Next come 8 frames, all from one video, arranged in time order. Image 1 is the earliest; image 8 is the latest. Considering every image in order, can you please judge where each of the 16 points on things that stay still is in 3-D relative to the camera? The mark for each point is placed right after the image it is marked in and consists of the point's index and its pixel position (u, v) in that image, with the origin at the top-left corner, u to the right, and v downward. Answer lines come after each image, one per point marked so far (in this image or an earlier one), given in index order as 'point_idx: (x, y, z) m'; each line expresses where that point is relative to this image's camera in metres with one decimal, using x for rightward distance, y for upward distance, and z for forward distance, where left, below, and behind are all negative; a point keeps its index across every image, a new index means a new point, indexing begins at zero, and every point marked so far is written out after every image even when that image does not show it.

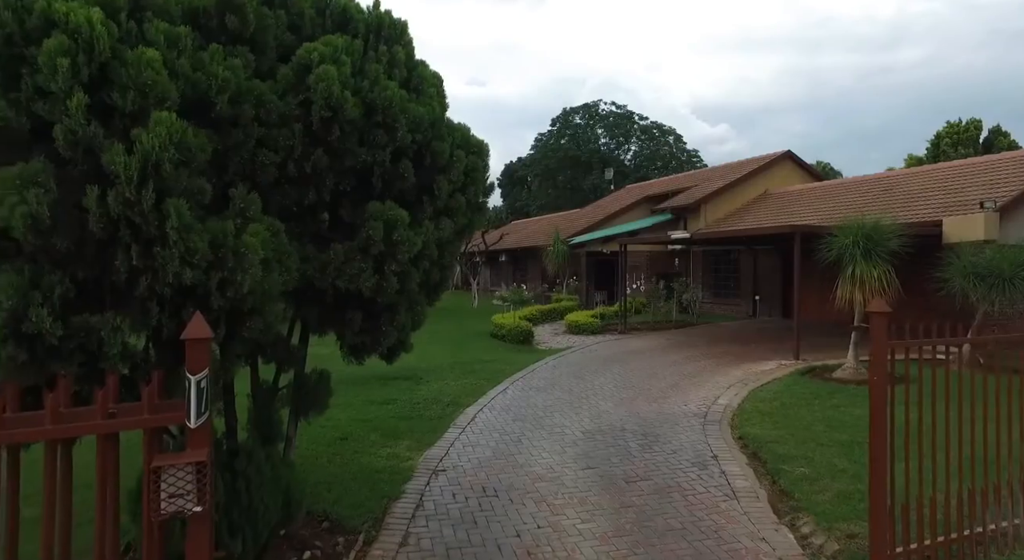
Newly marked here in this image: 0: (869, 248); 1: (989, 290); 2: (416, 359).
0: (+5.3, +0.5, +9.7) m
1: (+7.9, -0.2, +11.0) m
2: (-1.8, -1.5, +12.1) m
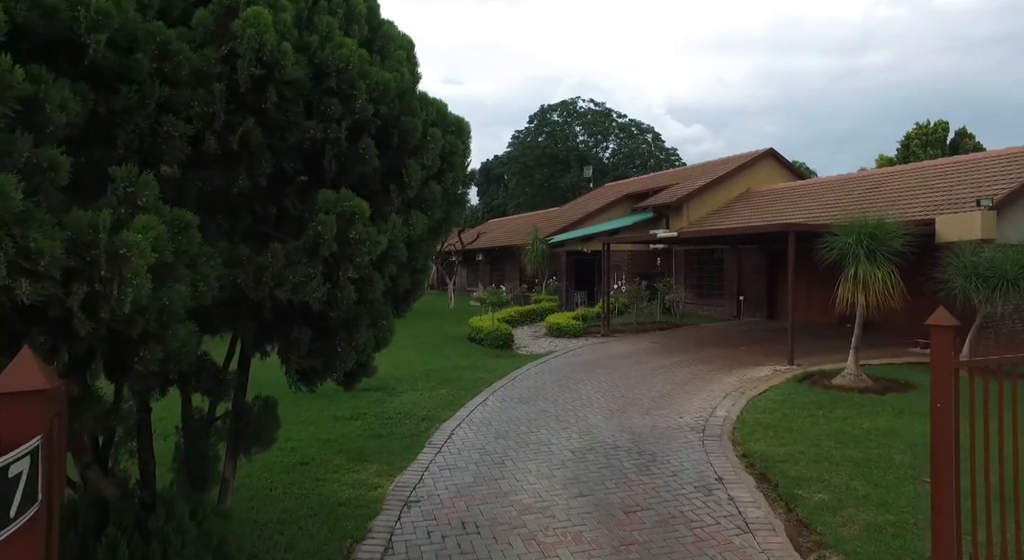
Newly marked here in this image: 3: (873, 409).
0: (+5.0, +0.4, +9.2) m
1: (+7.6, -0.2, +10.5) m
2: (-2.1, -1.5, +11.3) m
3: (+4.5, -1.6, +8.3) m
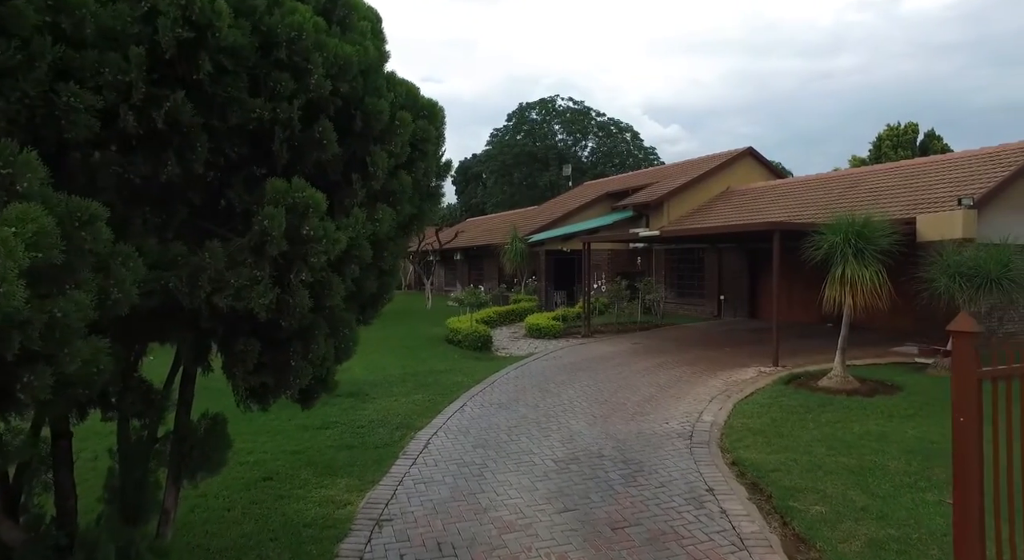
0: (+4.7, +0.5, +8.9) m
1: (+7.3, -0.2, +10.4) m
2: (-2.5, -1.5, +10.9) m
3: (+4.3, -1.6, +8.1) m
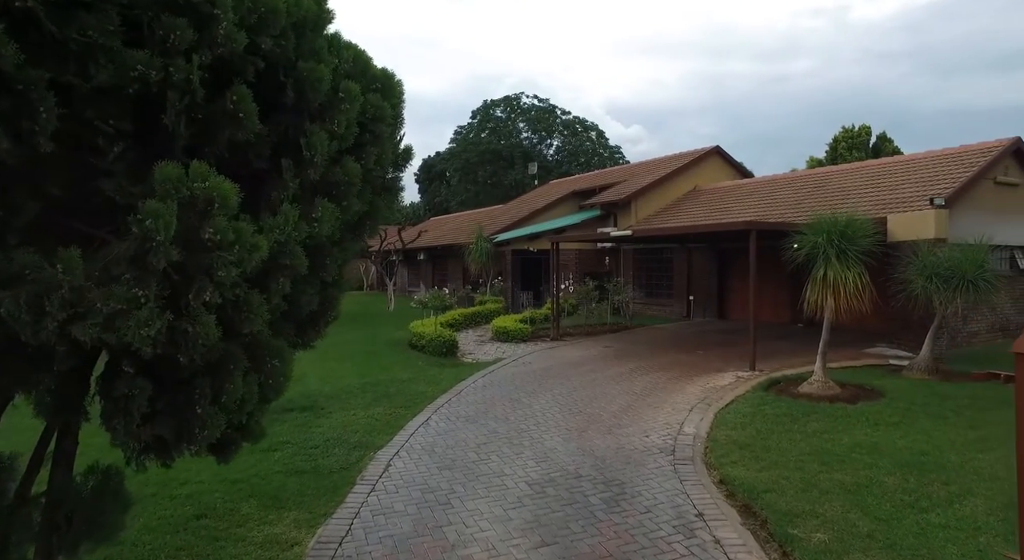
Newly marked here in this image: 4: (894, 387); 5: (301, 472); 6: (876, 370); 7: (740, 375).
0: (+4.3, +0.4, +8.6) m
1: (+6.8, -0.2, +10.2) m
2: (-3.0, -1.6, +10.1) m
3: (+3.9, -1.6, +7.7) m
4: (+5.5, -1.5, +9.6) m
5: (-1.9, -1.7, +6.0) m
6: (+6.0, -1.5, +10.9) m
7: (+3.5, -1.5, +10.2) m
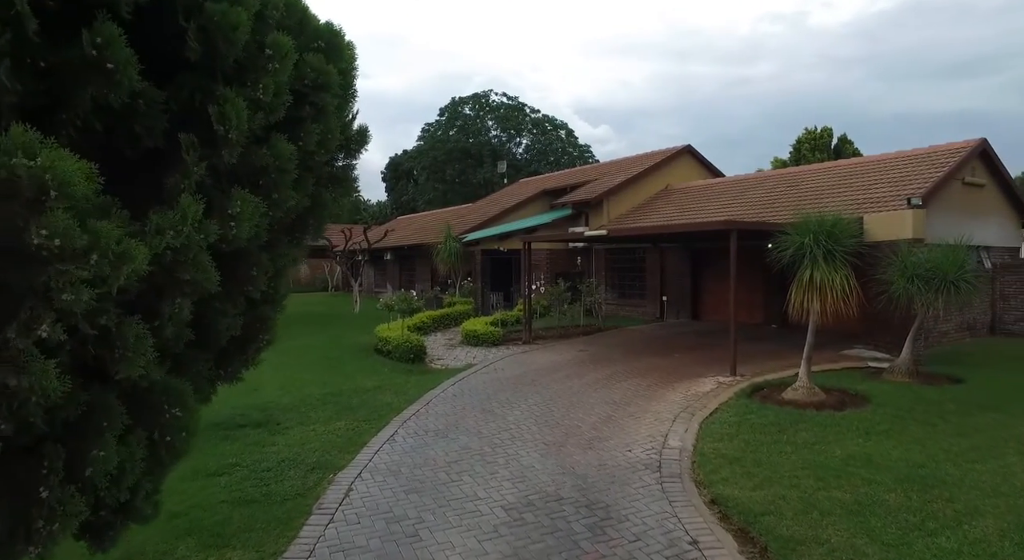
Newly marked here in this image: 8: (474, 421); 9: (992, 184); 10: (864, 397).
0: (+4.0, +0.4, +8.2) m
1: (+6.3, -0.2, +9.9) m
2: (-3.4, -1.6, +9.4) m
3: (+3.6, -1.7, +7.3) m
4: (+5.2, -1.6, +9.3) m
5: (-2.1, -1.8, +5.4) m
6: (+5.5, -1.5, +10.7) m
7: (+3.1, -1.5, +9.8) m
8: (-0.5, -1.7, +8.0) m
9: (+12.0, +2.4, +16.6) m
10: (+4.7, -1.6, +8.9) m
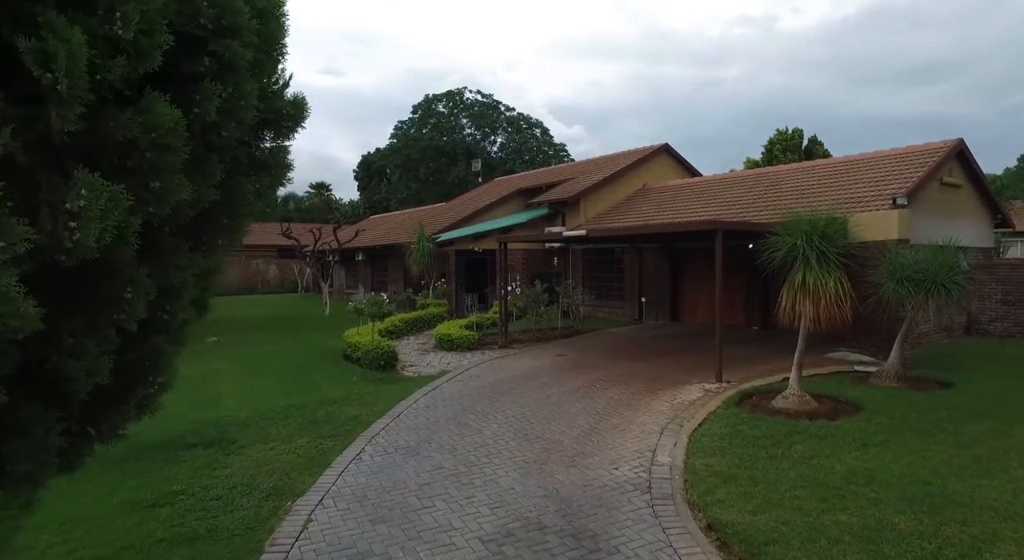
0: (+3.7, +0.4, +7.8) m
1: (+6.0, -0.2, +9.6) m
2: (-3.7, -1.6, +8.8) m
3: (+3.4, -1.7, +6.9) m
4: (+4.8, -1.6, +9.0) m
5: (-2.3, -1.8, +4.8) m
6: (+5.2, -1.5, +10.3) m
7: (+2.8, -1.5, +9.4) m
8: (-0.7, -1.7, +7.4) m
9: (+11.4, +2.4, +16.6) m
10: (+4.4, -1.6, +8.5) m
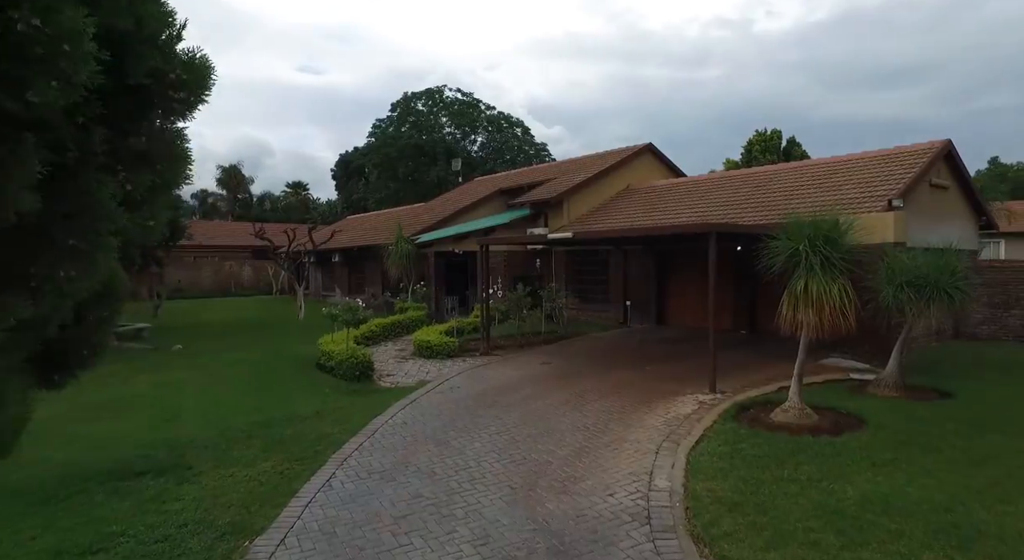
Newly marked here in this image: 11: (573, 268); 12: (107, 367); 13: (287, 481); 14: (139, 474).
0: (+3.5, +0.3, +7.4) m
1: (+5.8, -0.3, +9.2) m
2: (-3.9, -1.7, +8.1) m
3: (+3.2, -1.8, +6.5) m
4: (+4.6, -1.7, +8.6) m
5: (-2.4, -1.9, +4.1) m
6: (+4.9, -1.6, +9.9) m
7: (+2.5, -1.6, +8.9) m
8: (-0.9, -1.8, +6.8) m
9: (+10.9, +2.3, +16.3) m
10: (+4.2, -1.7, +8.1) m
11: (+1.8, +0.3, +19.4) m
12: (-7.2, -1.6, +11.8) m
13: (-2.1, -1.9, +6.2) m
14: (-3.4, -1.8, +6.1) m
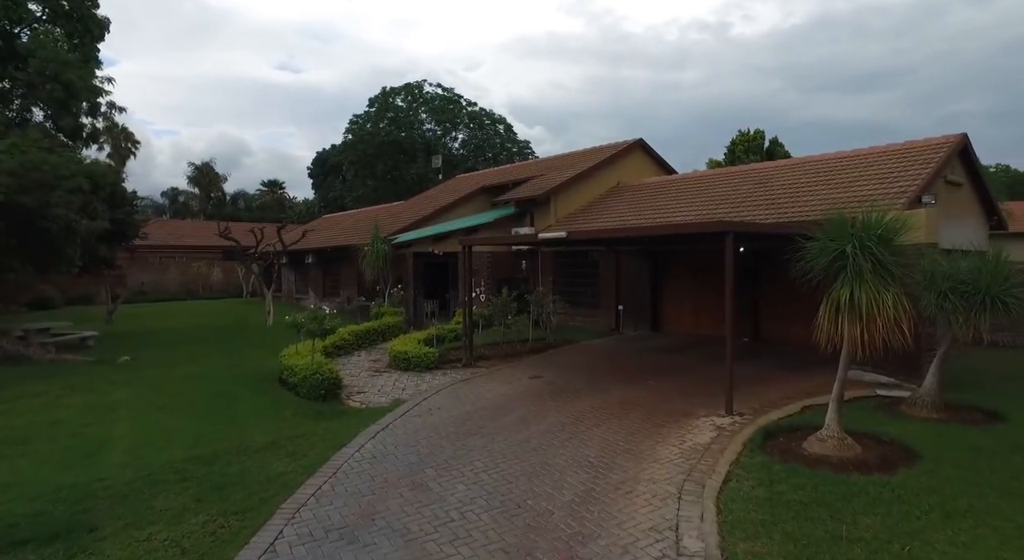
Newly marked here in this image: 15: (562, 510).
0: (+3.4, +0.2, +6.2) m
1: (+5.6, -0.4, +8.1) m
2: (-4.0, -1.8, +6.7) m
3: (+3.2, -1.9, +5.3) m
4: (+4.5, -1.7, +7.4) m
5: (-2.4, -2.0, +2.8) m
6: (+4.7, -1.7, +8.8) m
7: (+2.4, -1.7, +7.7) m
8: (-1.0, -1.9, +5.5) m
9: (+10.6, +2.2, +15.3) m
10: (+4.1, -1.8, +6.9) m
11: (+1.4, +0.3, +18.1) m
12: (-7.4, -1.6, +10.3) m
13: (-2.2, -1.9, +4.9) m
14: (-3.4, -1.9, +4.7) m
15: (+0.4, -1.9, +5.5) m
